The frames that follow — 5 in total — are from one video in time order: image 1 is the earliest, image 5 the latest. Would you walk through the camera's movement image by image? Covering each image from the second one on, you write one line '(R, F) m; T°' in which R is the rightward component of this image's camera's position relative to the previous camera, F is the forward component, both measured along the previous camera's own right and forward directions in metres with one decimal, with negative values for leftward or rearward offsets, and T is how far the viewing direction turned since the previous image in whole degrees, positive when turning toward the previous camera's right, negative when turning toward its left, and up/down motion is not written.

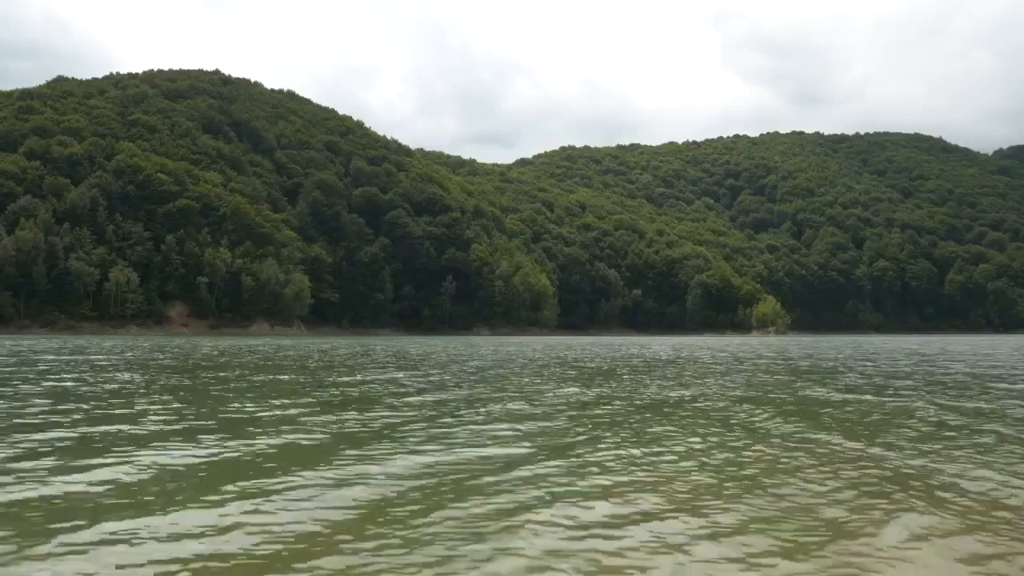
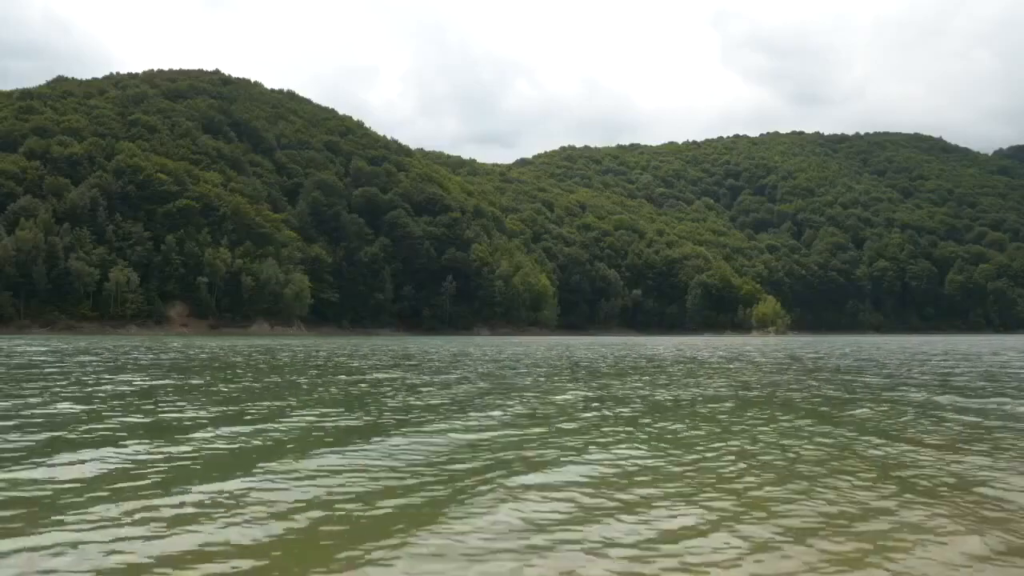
(-0.1, 0.0) m; 0°
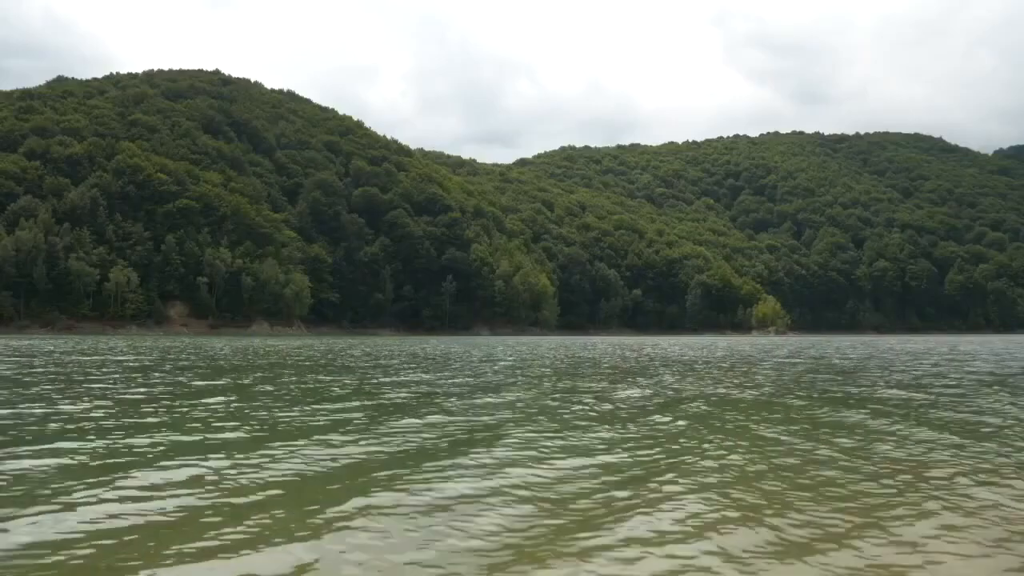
(-0.6, +0.4) m; 0°
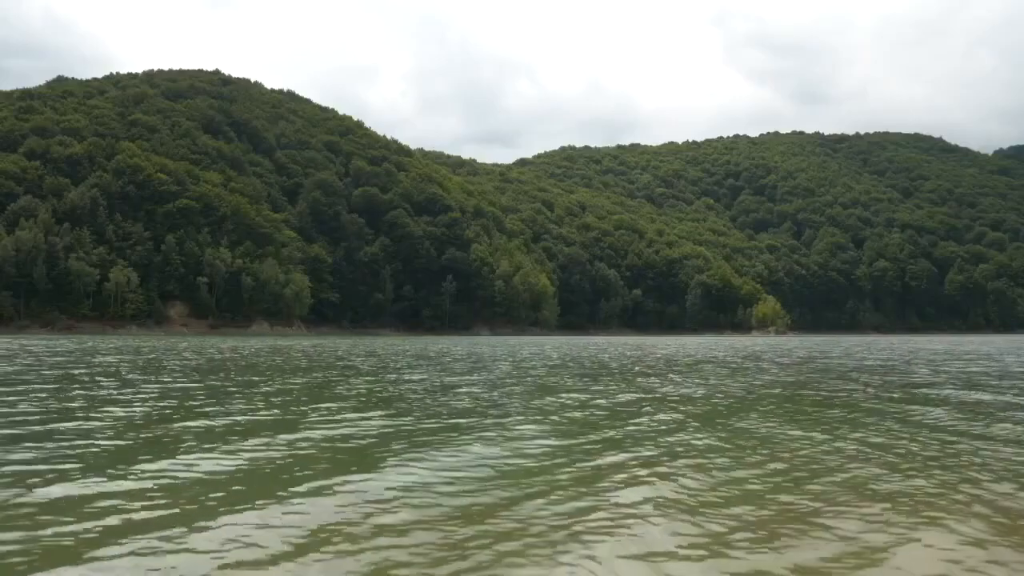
(-0.8, +0.6) m; 0°
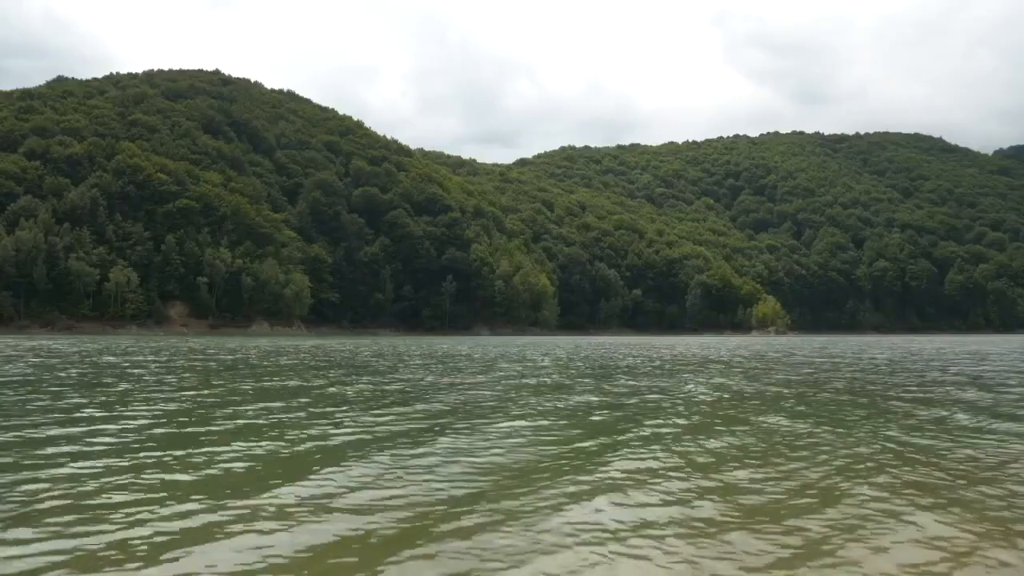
(-0.7, +0.1) m; 0°
